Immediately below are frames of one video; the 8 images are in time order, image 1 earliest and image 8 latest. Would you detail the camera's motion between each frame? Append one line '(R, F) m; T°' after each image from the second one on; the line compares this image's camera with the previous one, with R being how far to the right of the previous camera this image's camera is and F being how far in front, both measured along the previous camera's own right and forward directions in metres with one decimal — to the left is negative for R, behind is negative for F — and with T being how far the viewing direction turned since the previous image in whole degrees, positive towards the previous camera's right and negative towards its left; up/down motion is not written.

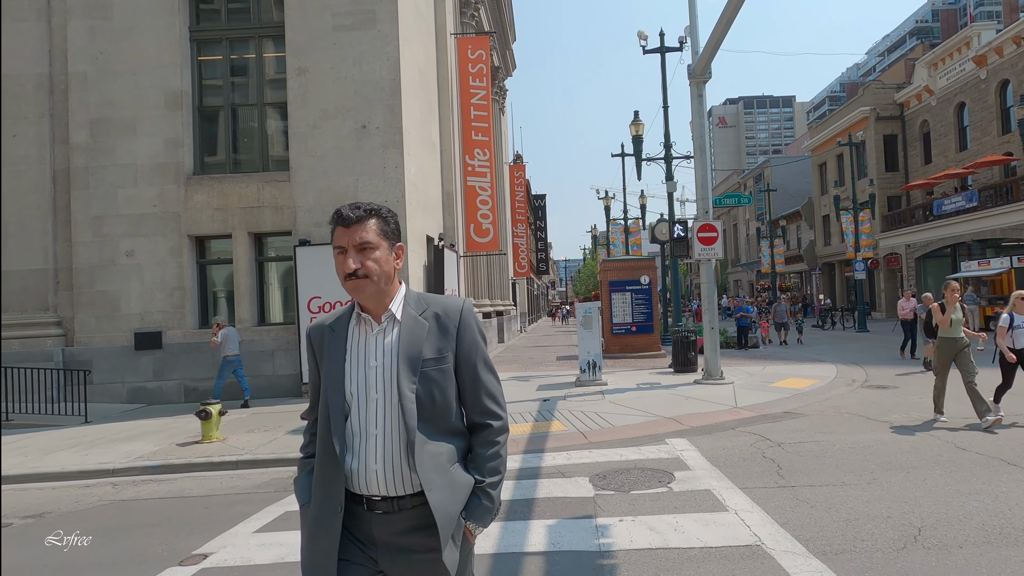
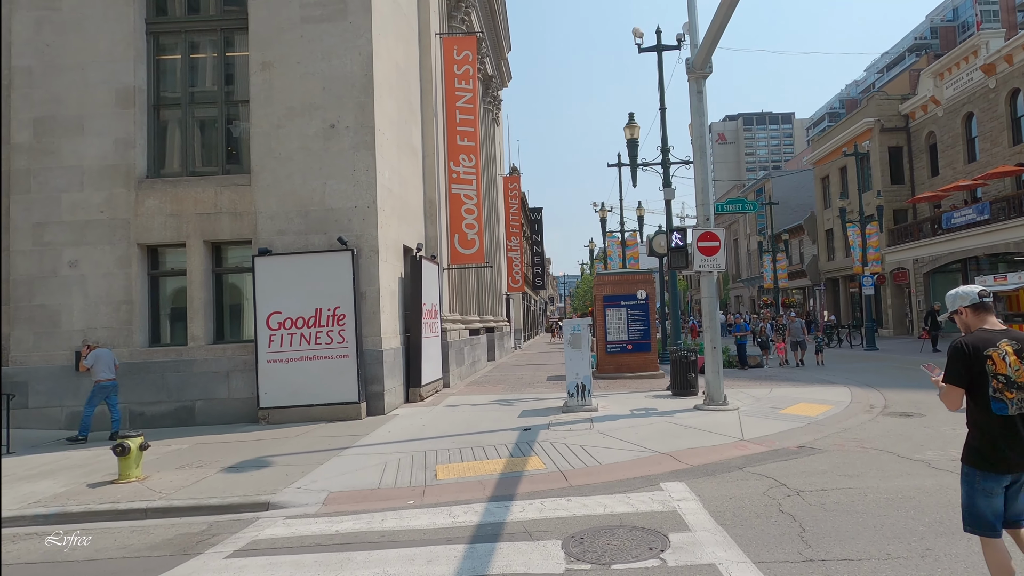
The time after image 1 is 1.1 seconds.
(+0.4, +1.2) m; 0°
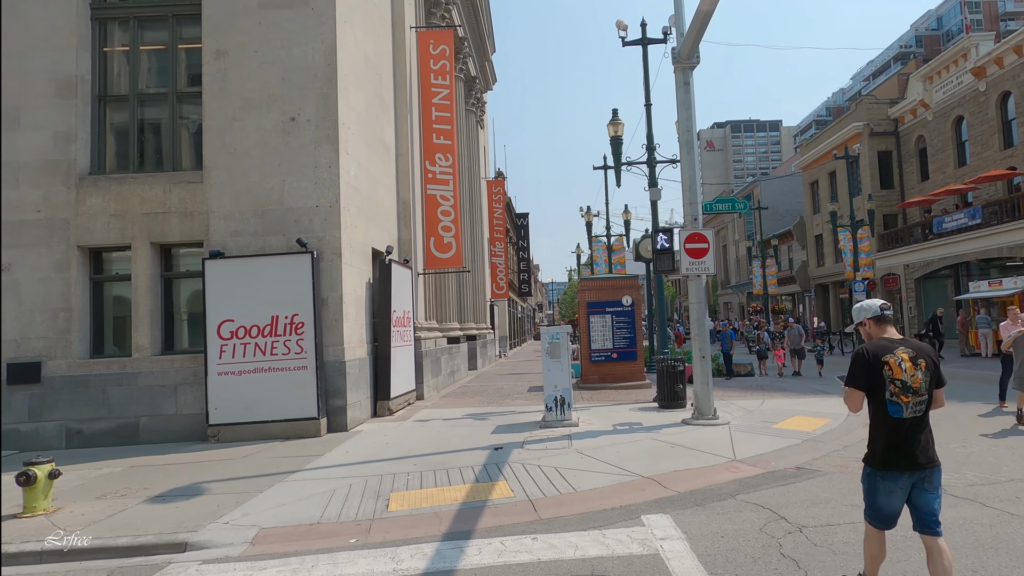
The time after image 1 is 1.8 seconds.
(+0.3, +0.8) m; +1°
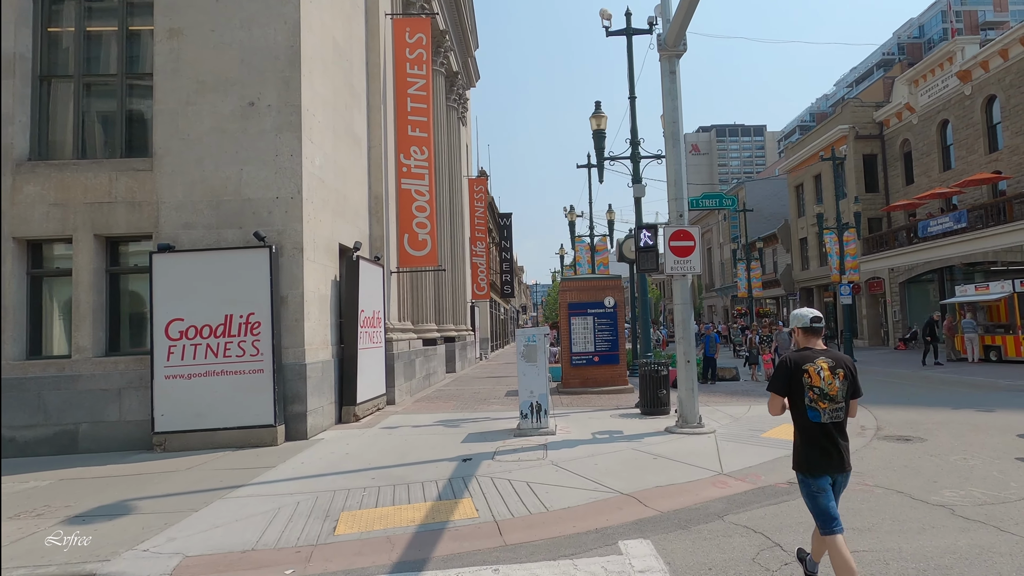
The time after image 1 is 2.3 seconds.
(+0.2, +0.7) m; +1°
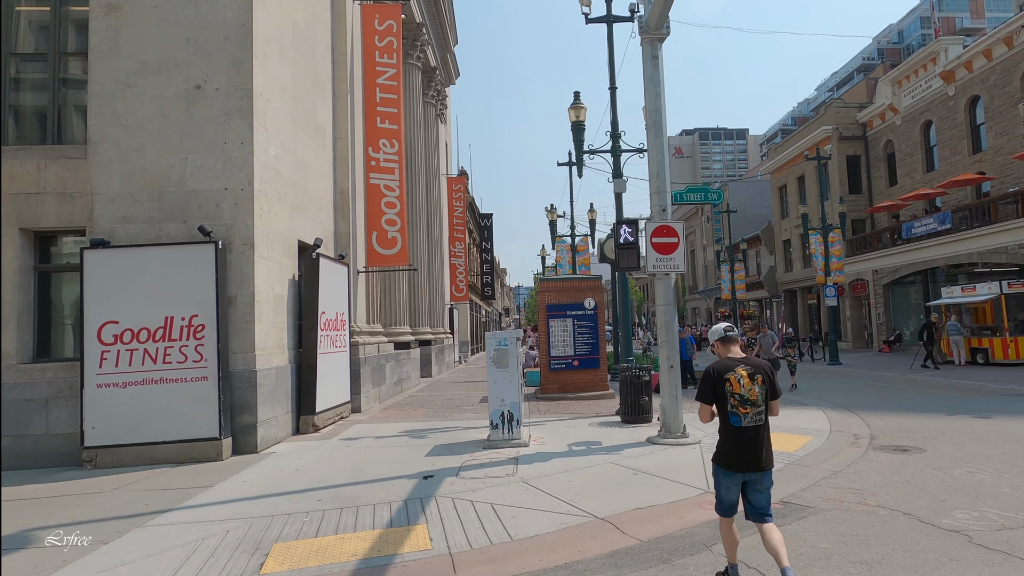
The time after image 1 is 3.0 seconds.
(+0.2, +0.8) m; +1°
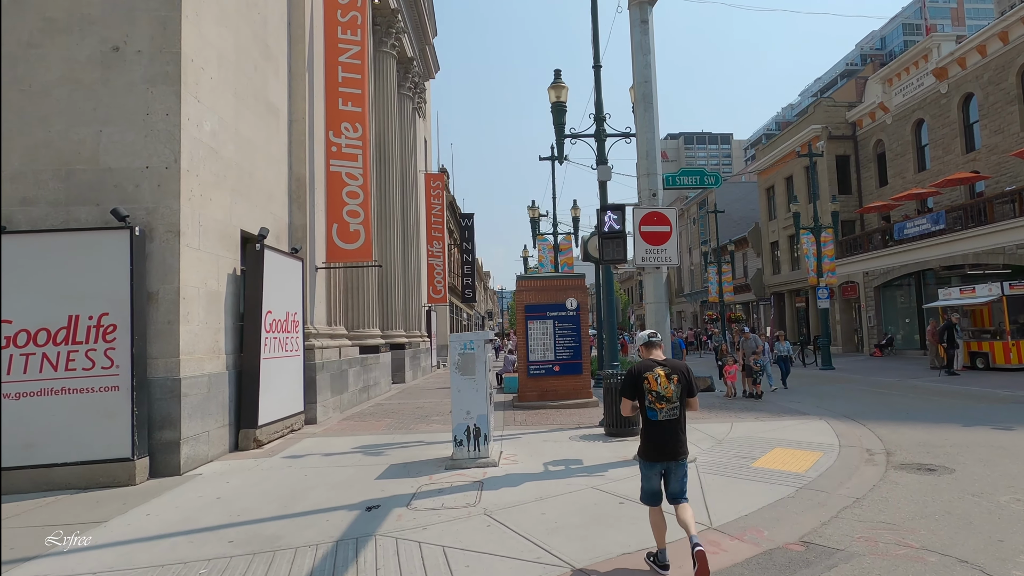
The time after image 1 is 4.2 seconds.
(+0.2, +1.2) m; +1°
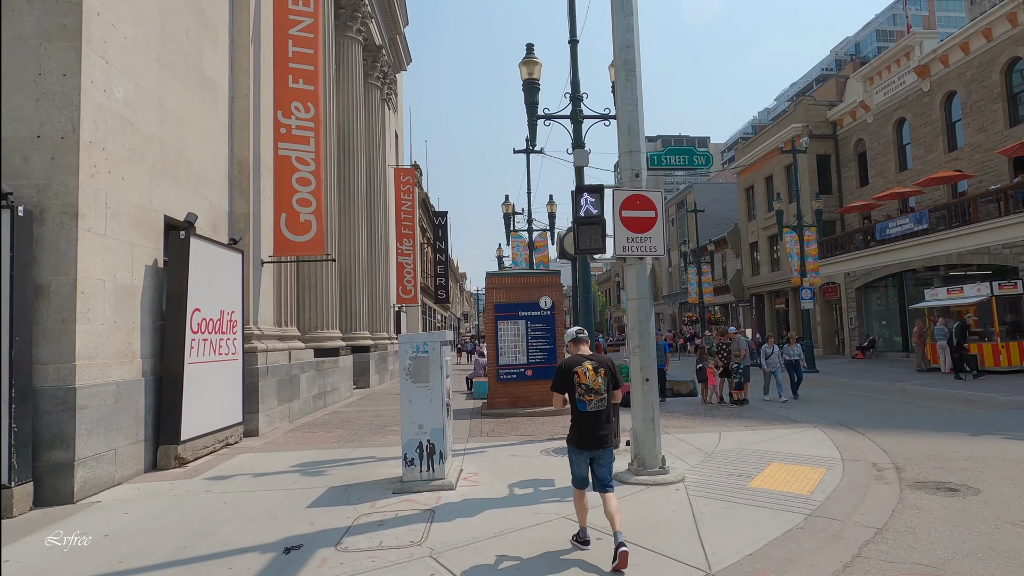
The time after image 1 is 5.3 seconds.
(+0.2, +1.1) m; +2°
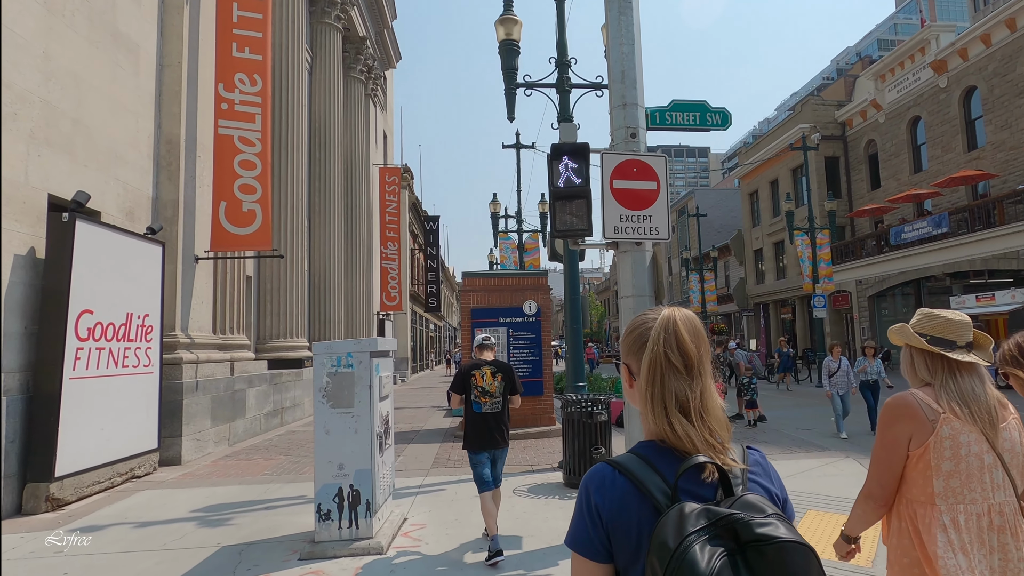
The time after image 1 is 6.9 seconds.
(+0.4, +1.7) m; 0°
